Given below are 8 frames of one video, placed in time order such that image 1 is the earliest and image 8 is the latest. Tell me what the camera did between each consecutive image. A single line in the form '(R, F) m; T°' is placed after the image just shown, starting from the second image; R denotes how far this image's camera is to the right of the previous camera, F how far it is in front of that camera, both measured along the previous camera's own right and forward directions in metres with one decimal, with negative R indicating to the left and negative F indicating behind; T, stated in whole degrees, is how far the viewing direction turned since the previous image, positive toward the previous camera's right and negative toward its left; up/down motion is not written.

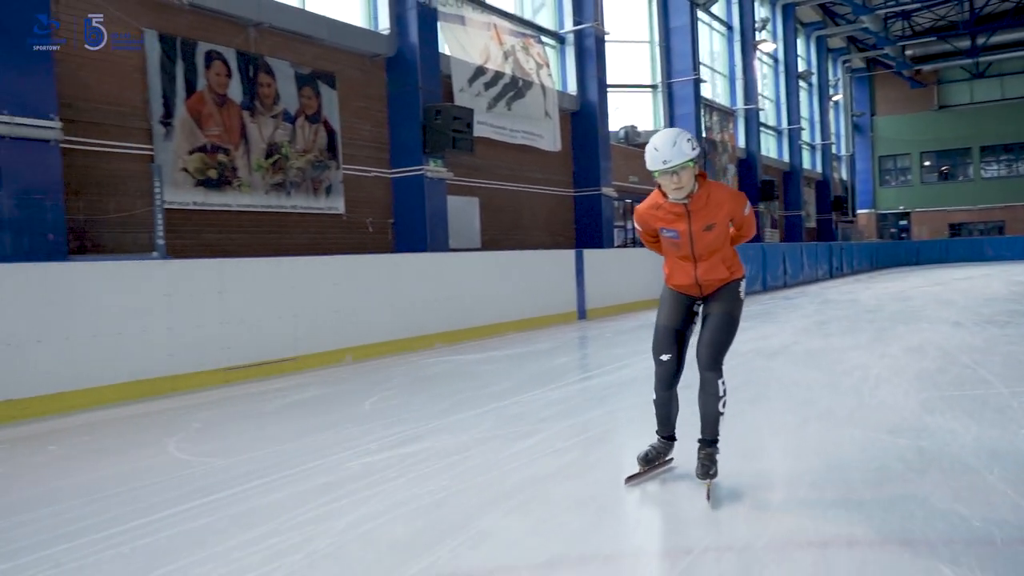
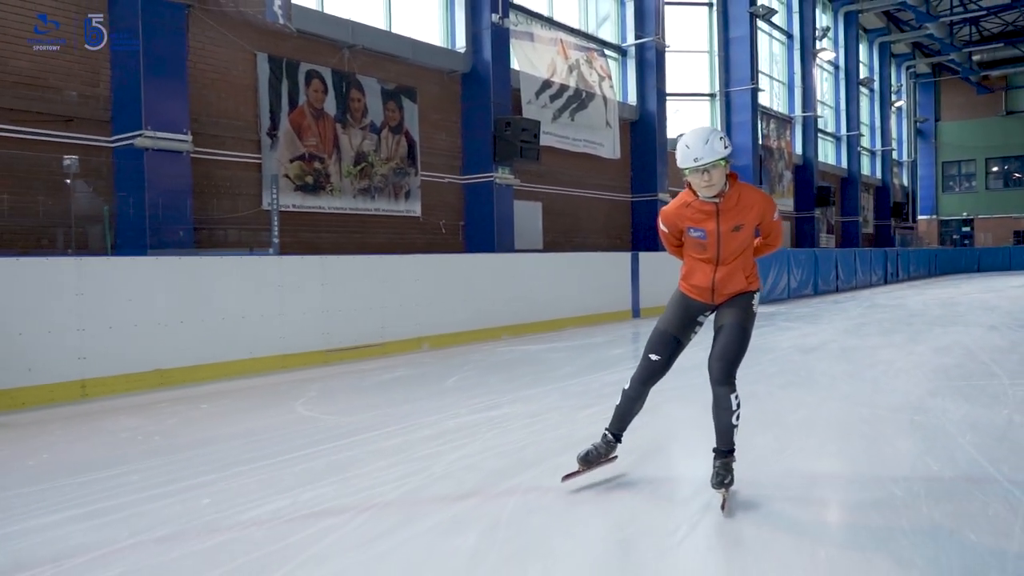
(-0.1, -0.8) m; -4°
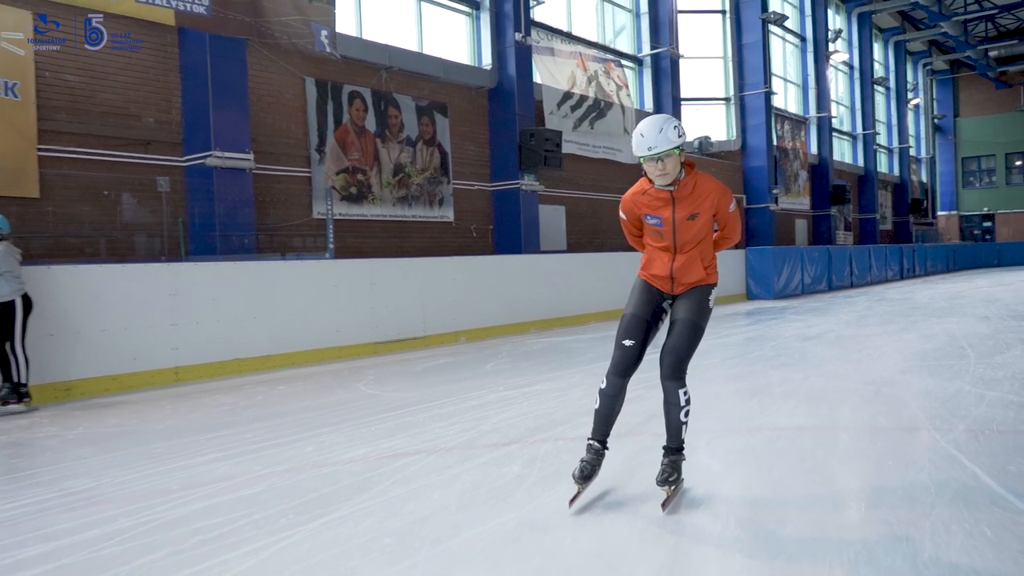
(0.0, -0.8) m; -2°
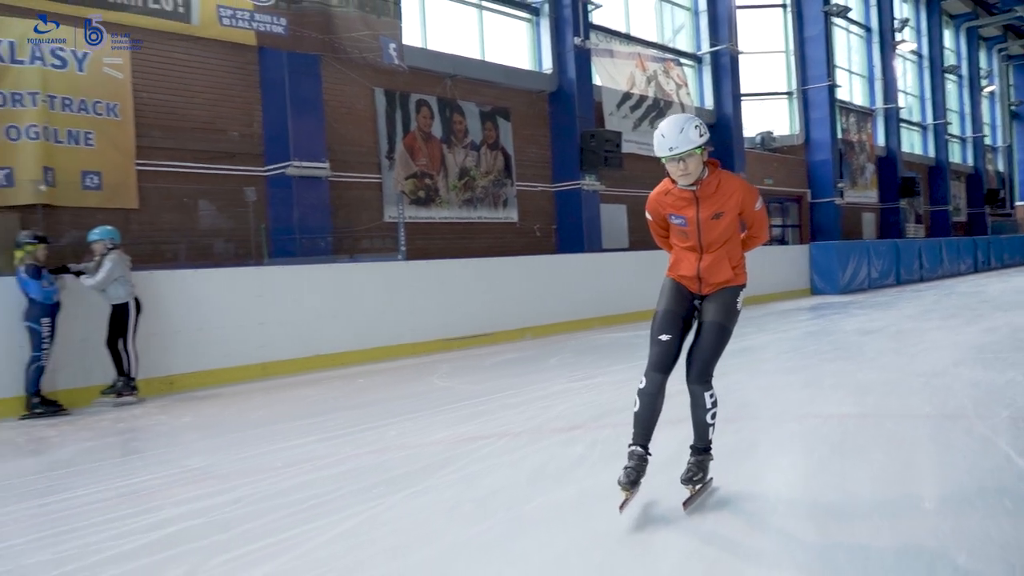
(0.0, -0.3) m; -4°
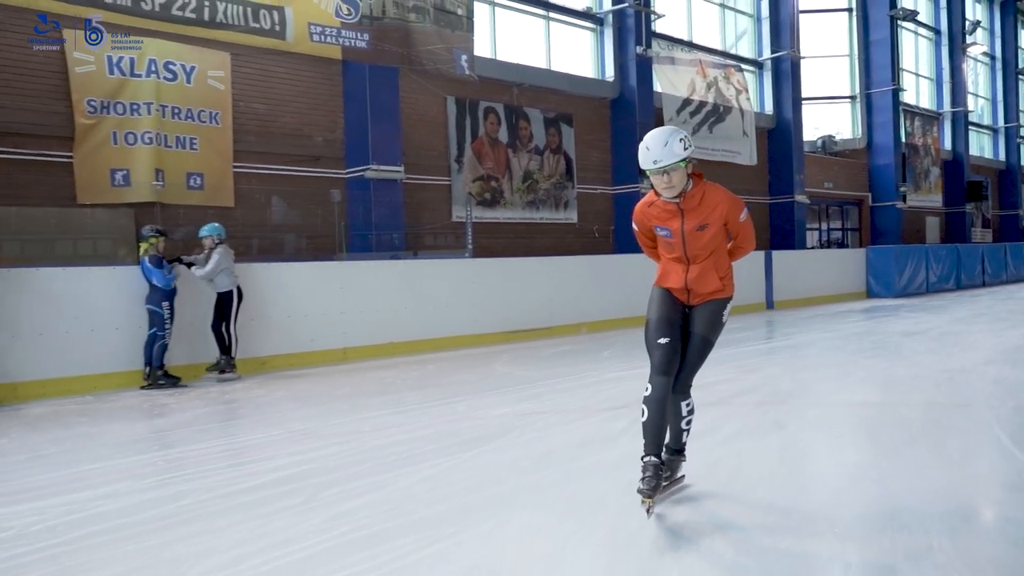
(0.0, -0.6) m; -4°
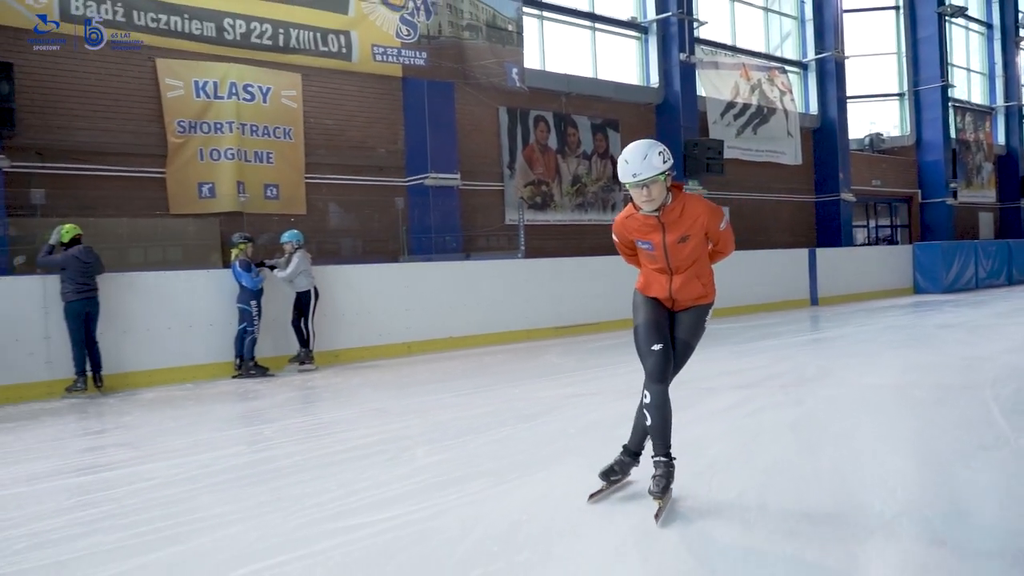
(0.0, -0.6) m; -4°
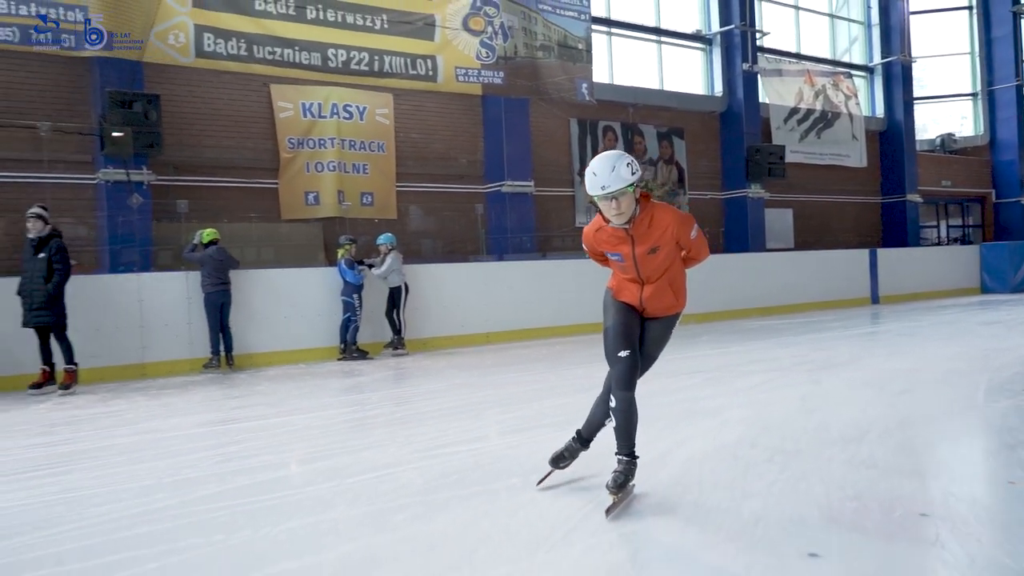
(+0.1, -0.9) m; -5°
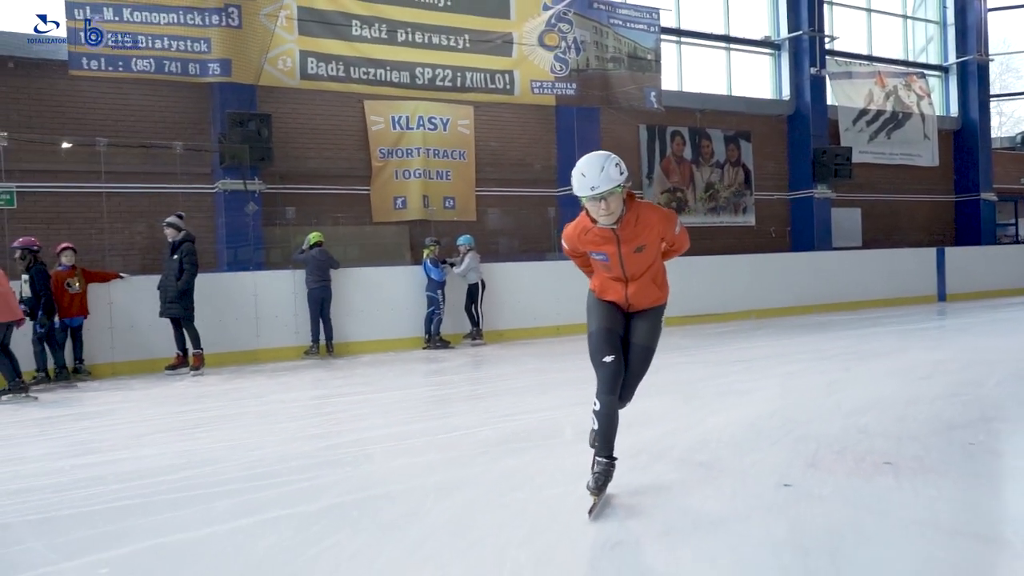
(+0.1, -0.8) m; -5°
